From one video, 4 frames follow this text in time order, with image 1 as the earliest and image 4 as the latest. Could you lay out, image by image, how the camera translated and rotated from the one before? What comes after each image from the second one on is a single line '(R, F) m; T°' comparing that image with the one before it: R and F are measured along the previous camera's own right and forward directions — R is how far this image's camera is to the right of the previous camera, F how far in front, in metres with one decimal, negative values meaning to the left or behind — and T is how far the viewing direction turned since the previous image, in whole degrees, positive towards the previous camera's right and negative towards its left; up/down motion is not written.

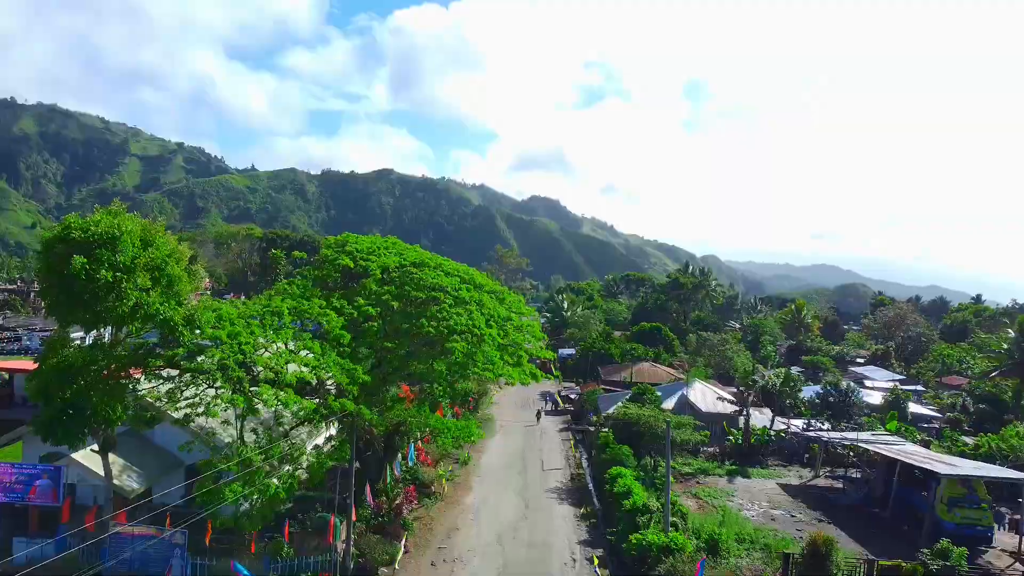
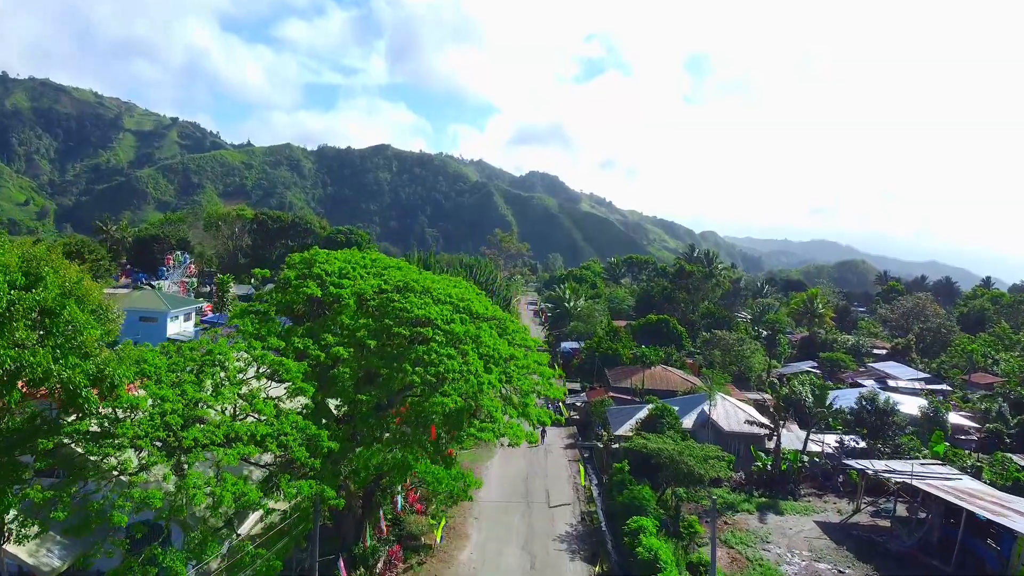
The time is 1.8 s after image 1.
(-0.1, +3.0) m; 0°
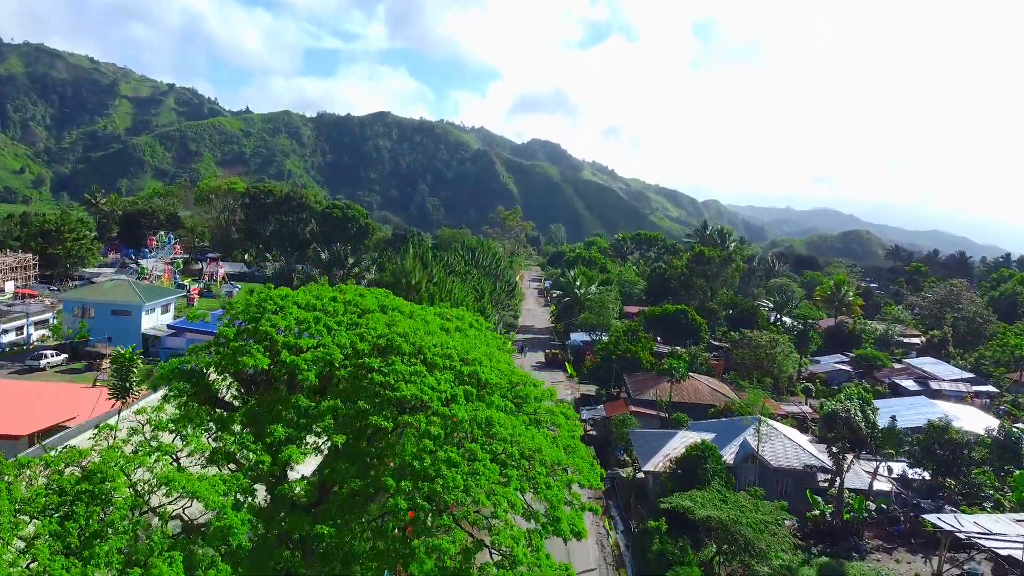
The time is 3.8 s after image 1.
(-0.4, +3.9) m; 0°
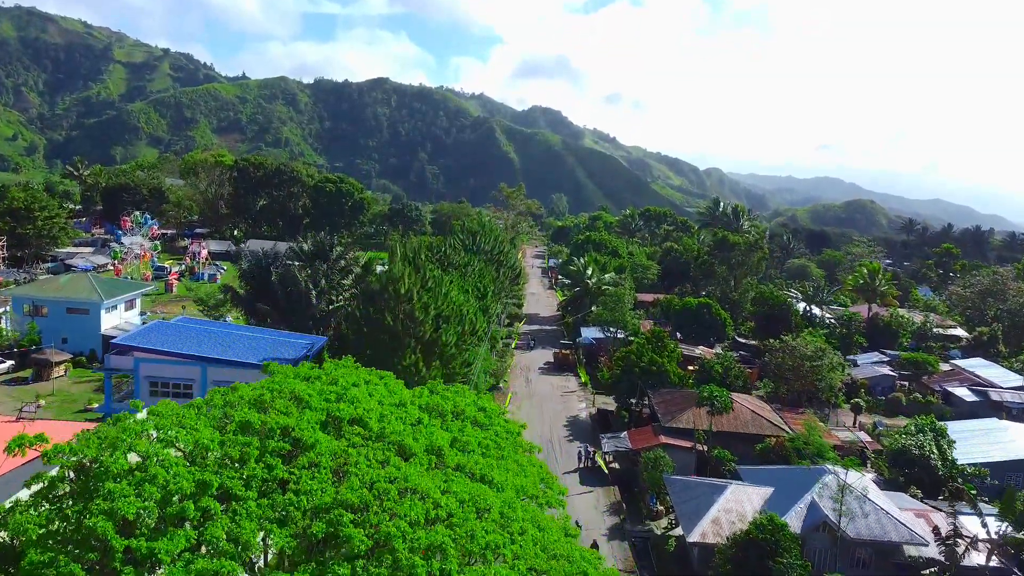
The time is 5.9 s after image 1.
(-0.4, +4.6) m; 0°
